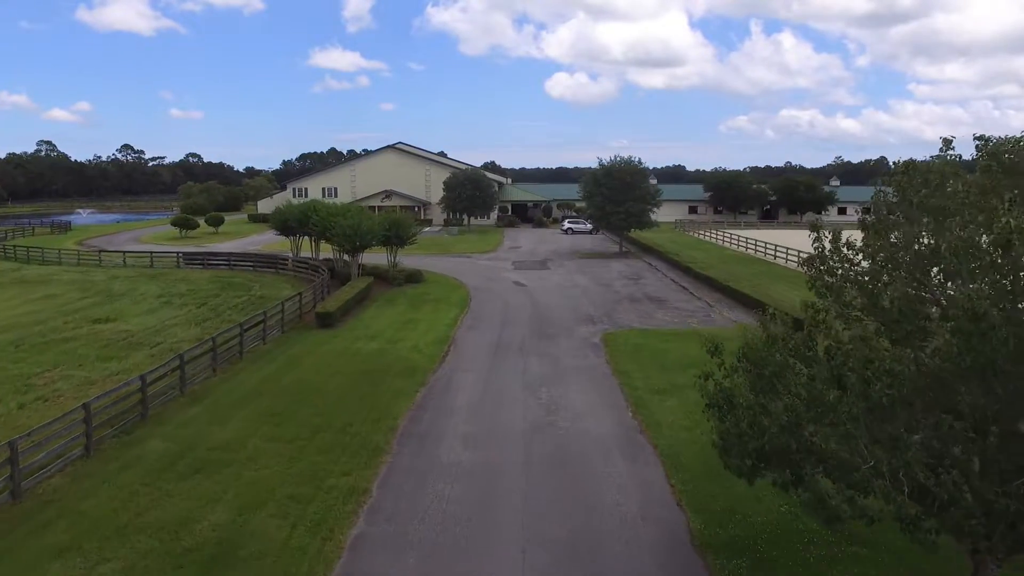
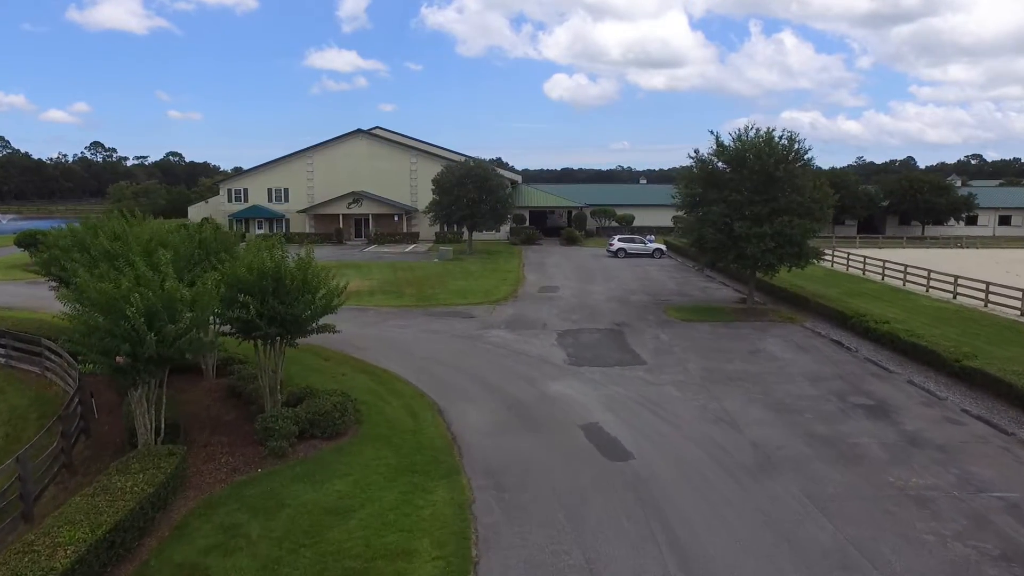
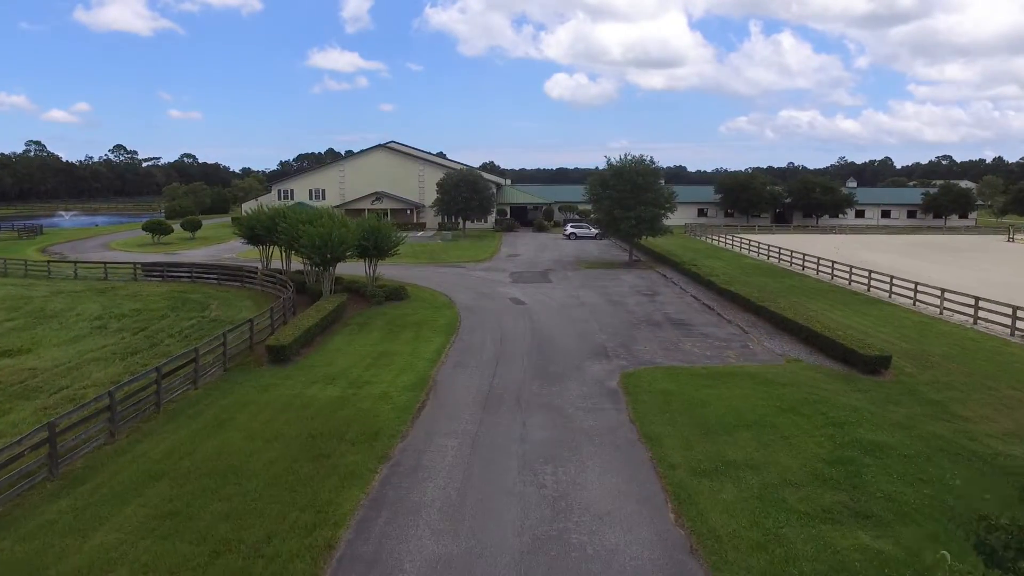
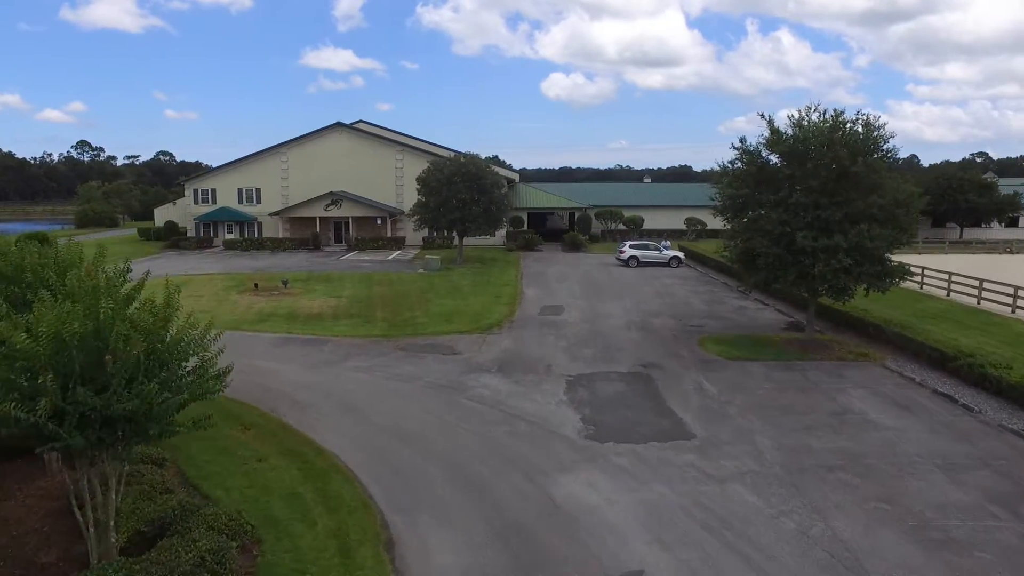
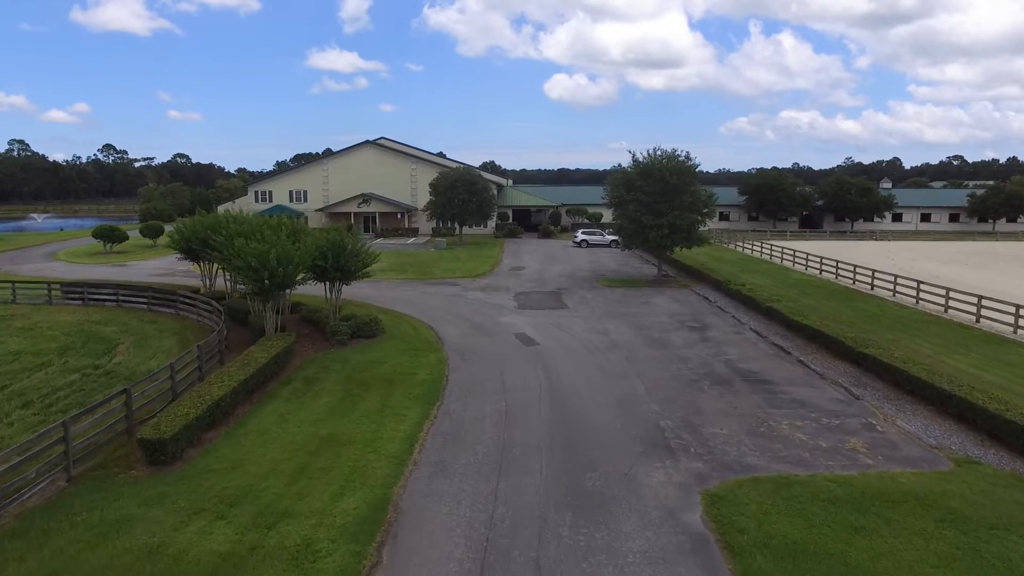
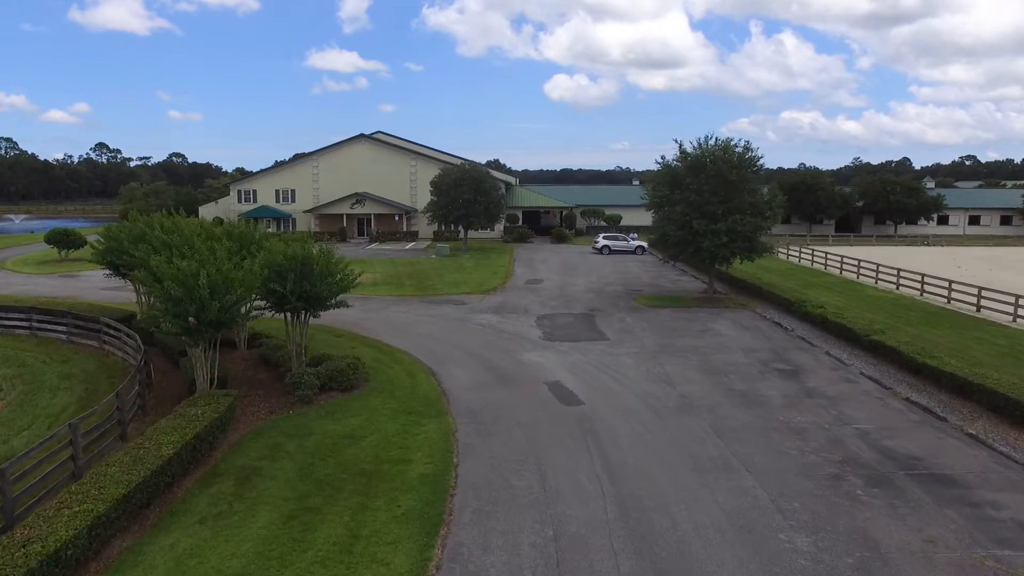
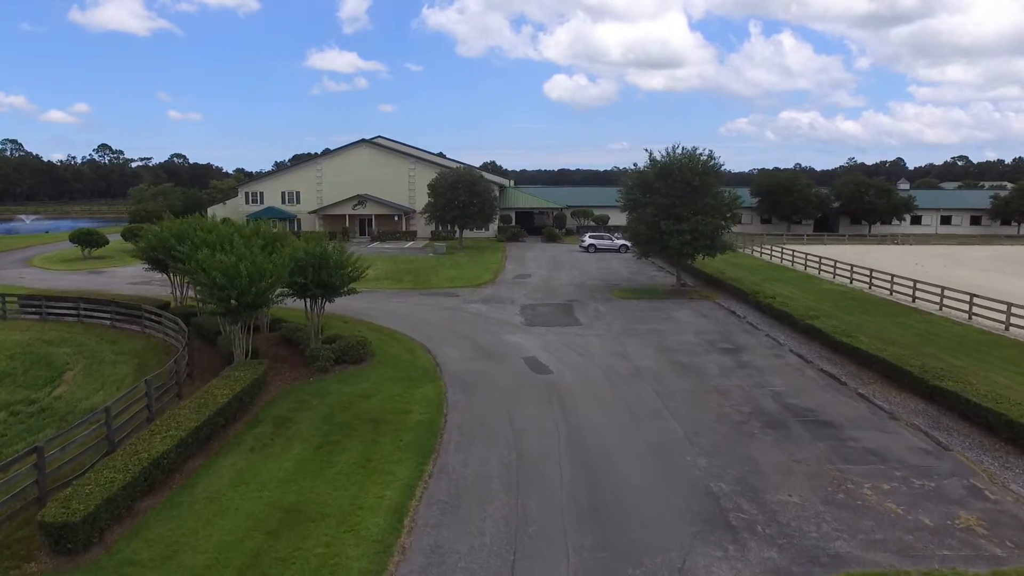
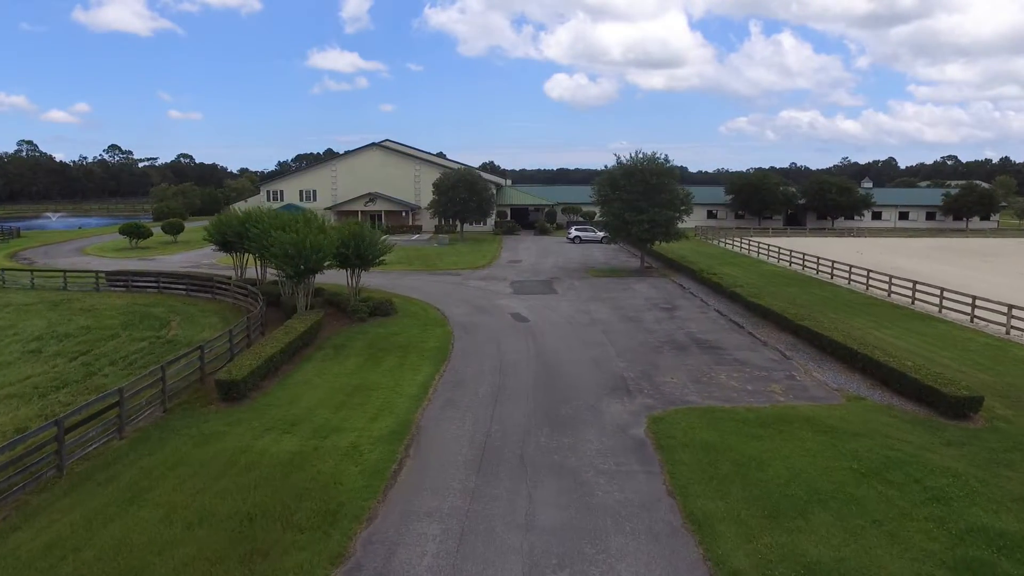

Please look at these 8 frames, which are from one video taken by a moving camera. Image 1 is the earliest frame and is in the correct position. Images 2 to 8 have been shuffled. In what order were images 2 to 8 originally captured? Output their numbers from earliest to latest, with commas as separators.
3, 8, 5, 7, 6, 2, 4
